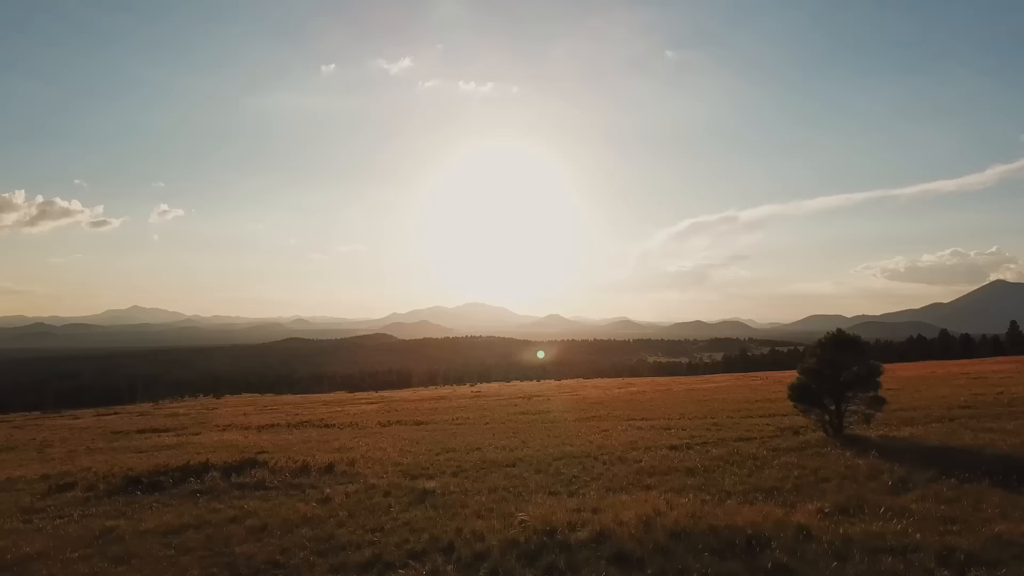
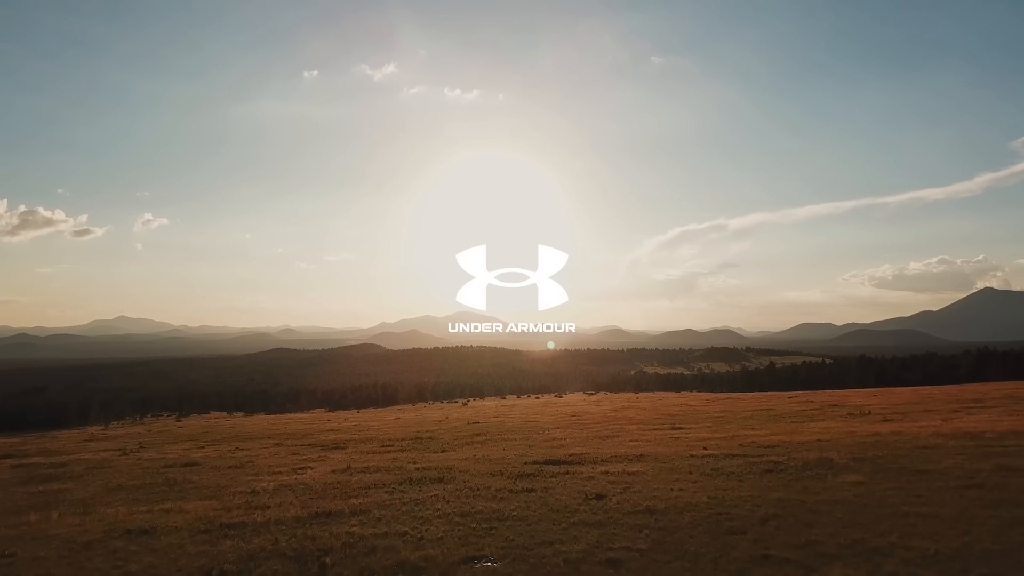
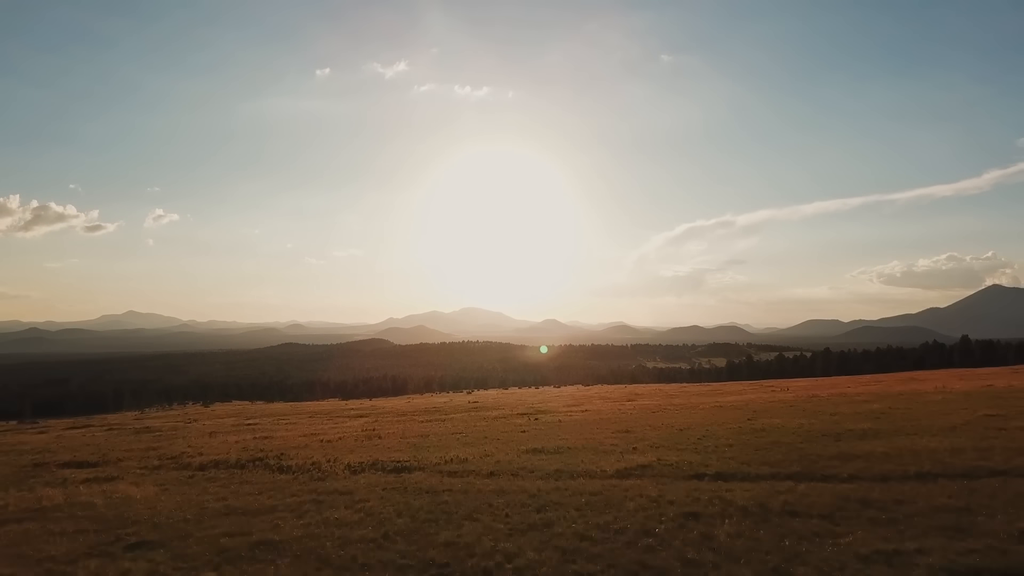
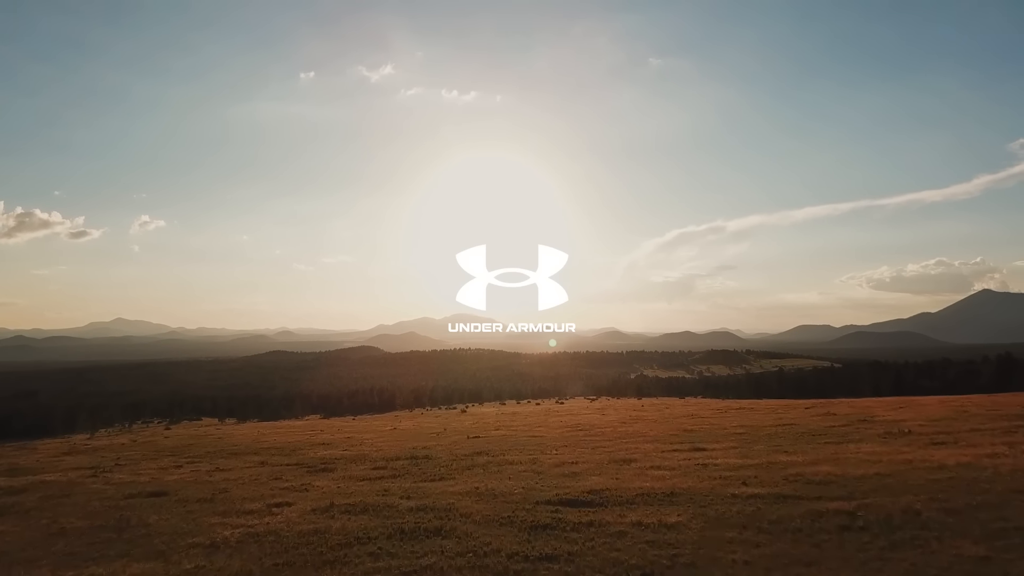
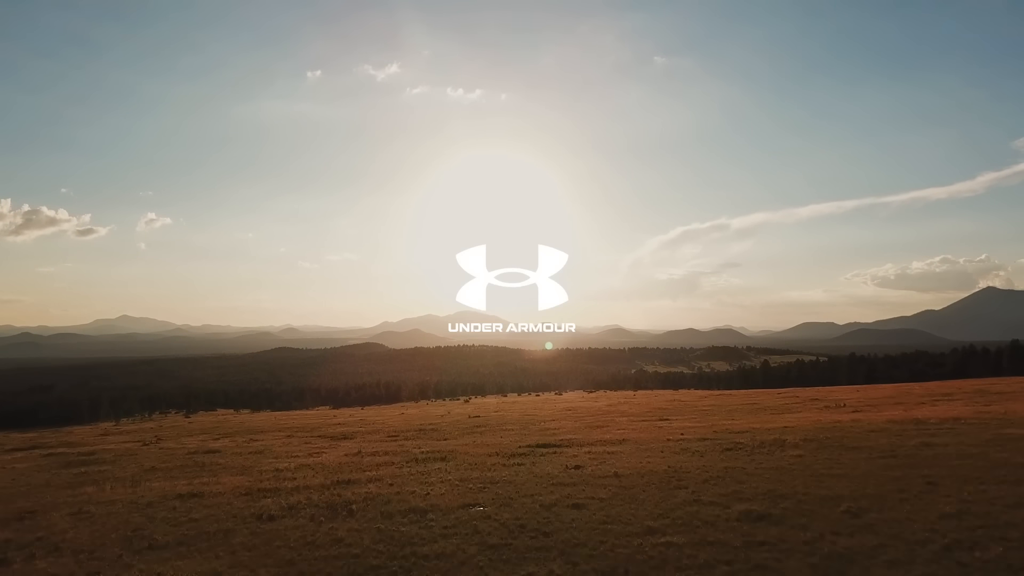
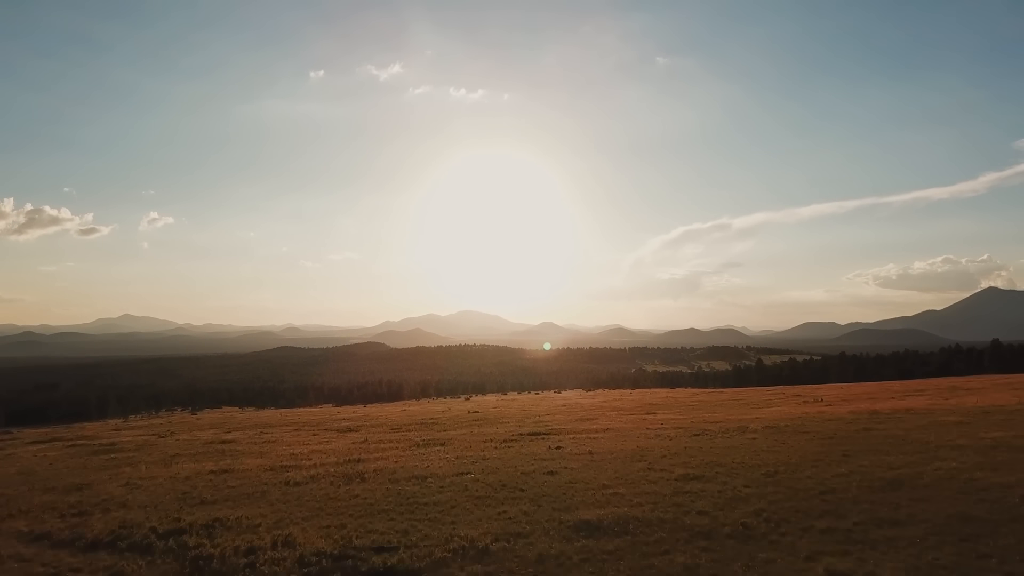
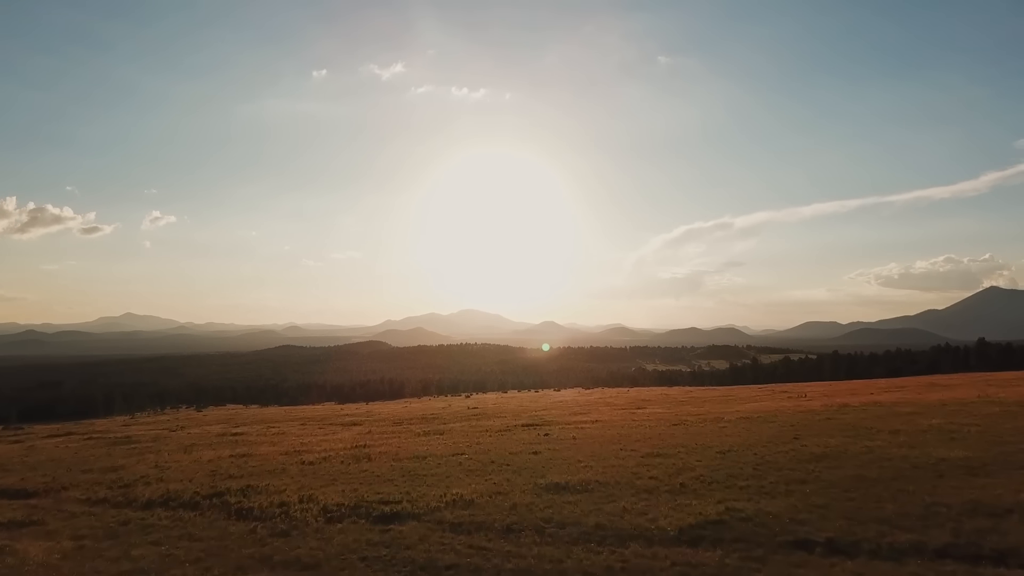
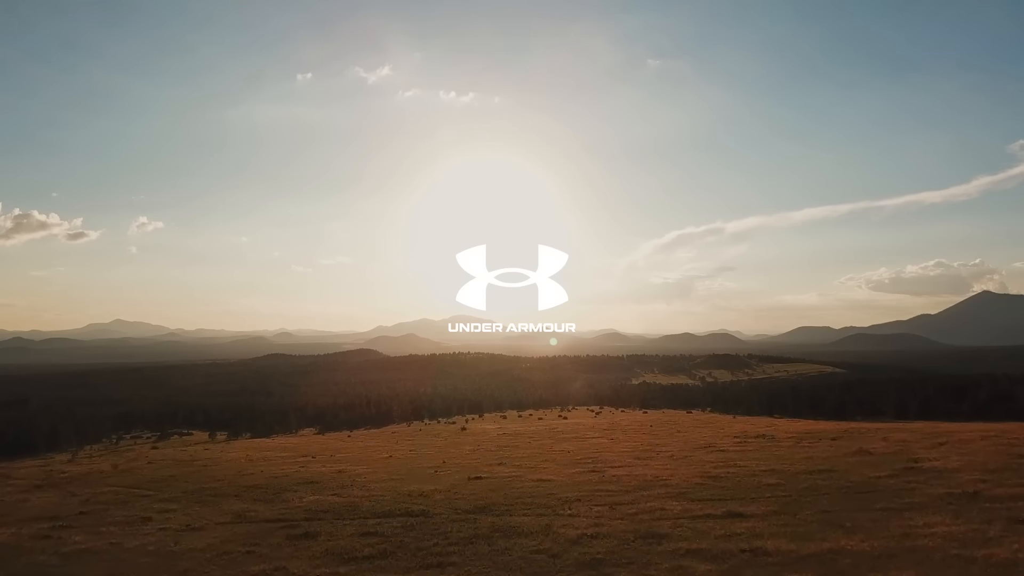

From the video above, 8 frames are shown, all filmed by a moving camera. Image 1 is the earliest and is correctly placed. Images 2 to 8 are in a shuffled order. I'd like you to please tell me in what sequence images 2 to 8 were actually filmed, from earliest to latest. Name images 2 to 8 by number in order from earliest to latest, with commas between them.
3, 7, 6, 5, 2, 4, 8
